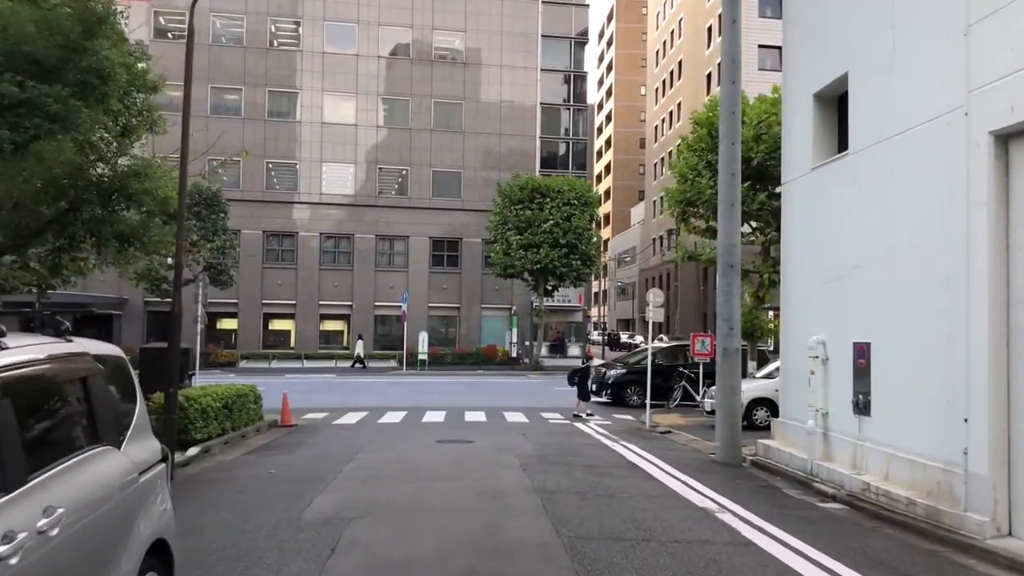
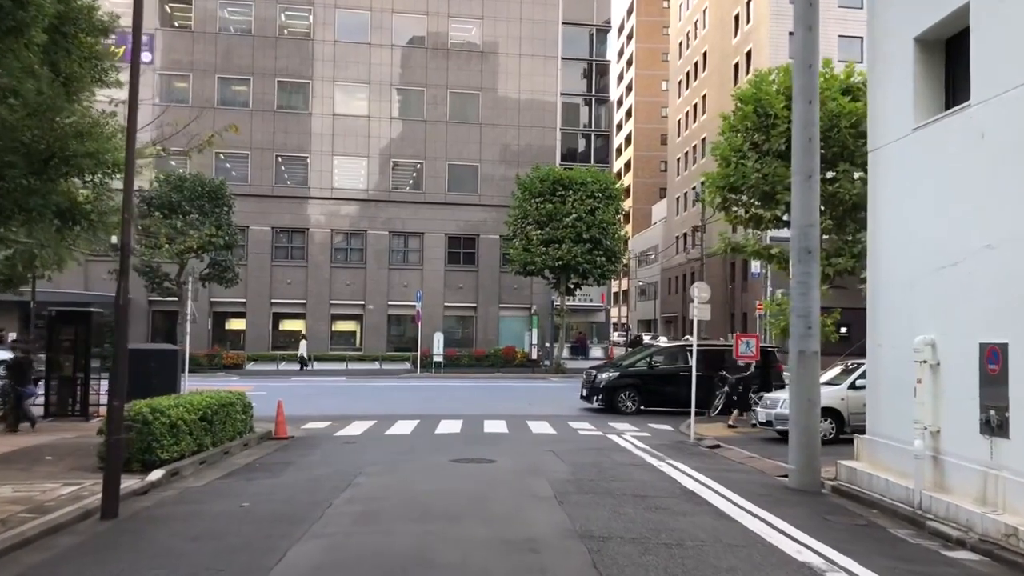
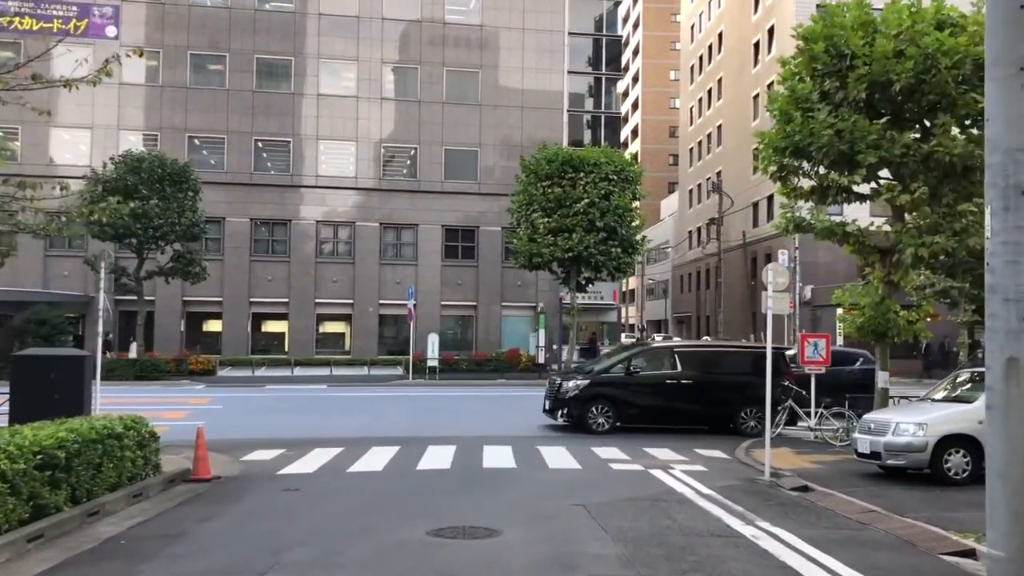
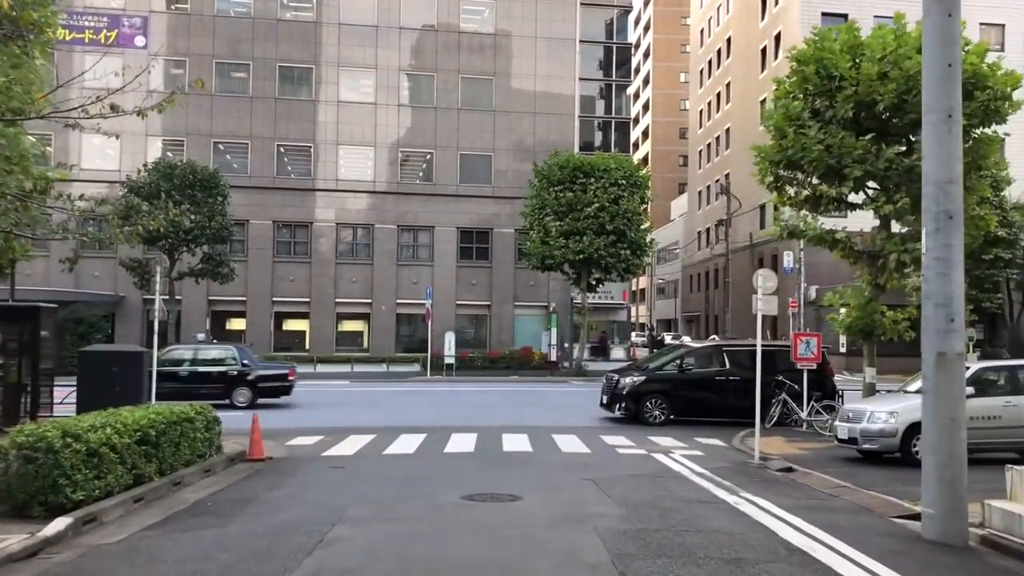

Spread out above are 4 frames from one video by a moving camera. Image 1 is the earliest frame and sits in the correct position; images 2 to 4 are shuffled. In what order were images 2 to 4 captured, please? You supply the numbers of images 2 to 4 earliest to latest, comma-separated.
2, 4, 3
